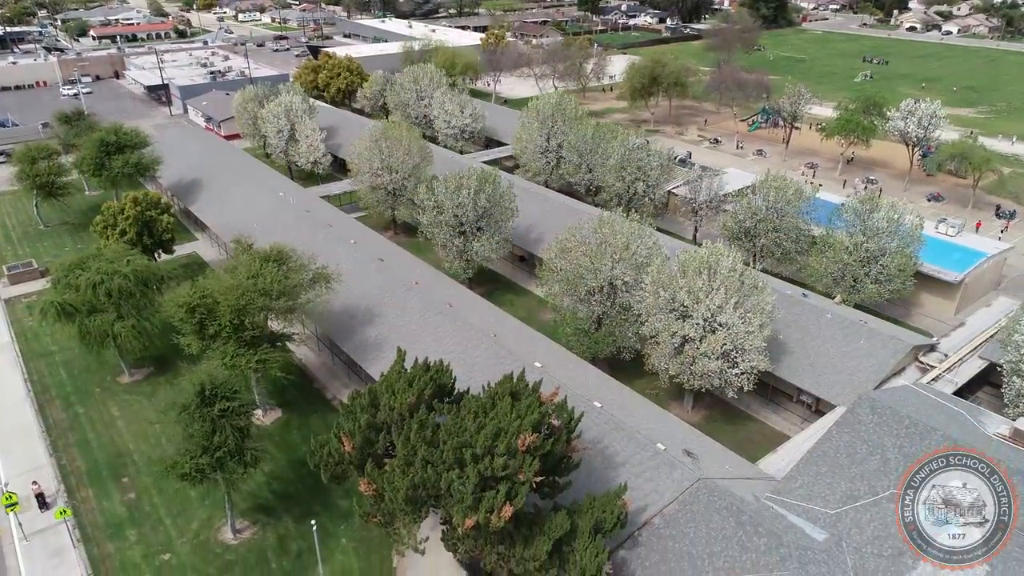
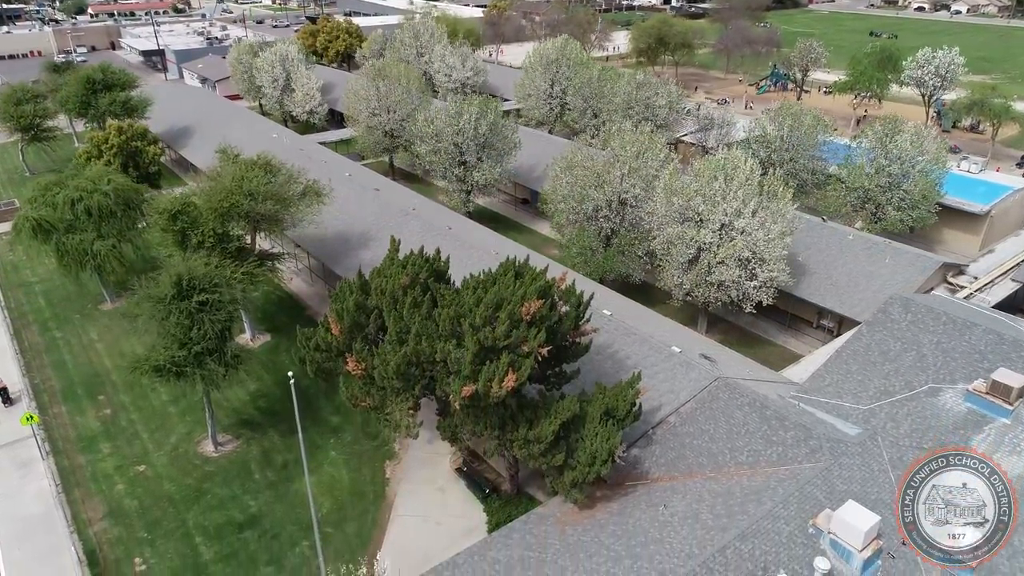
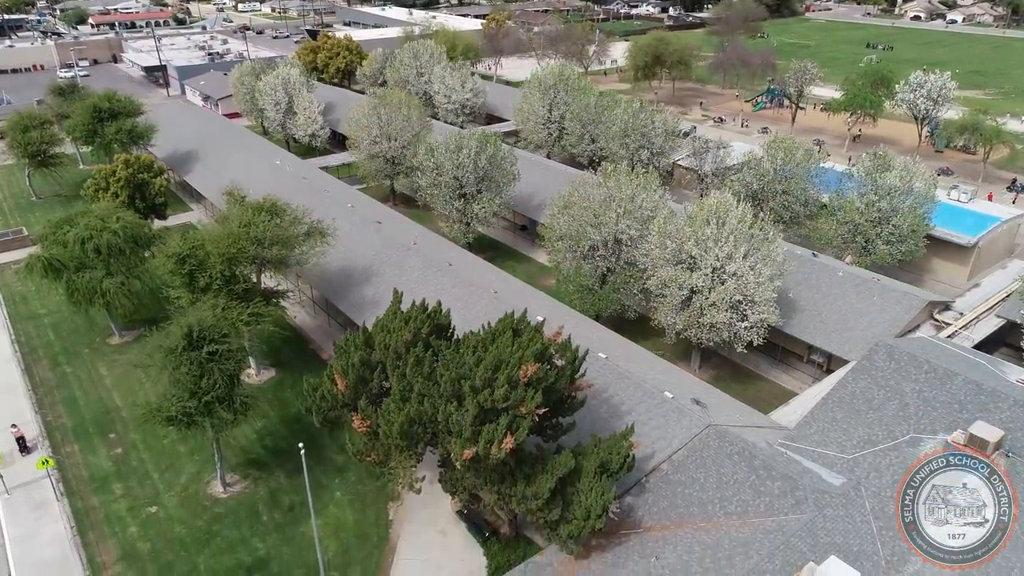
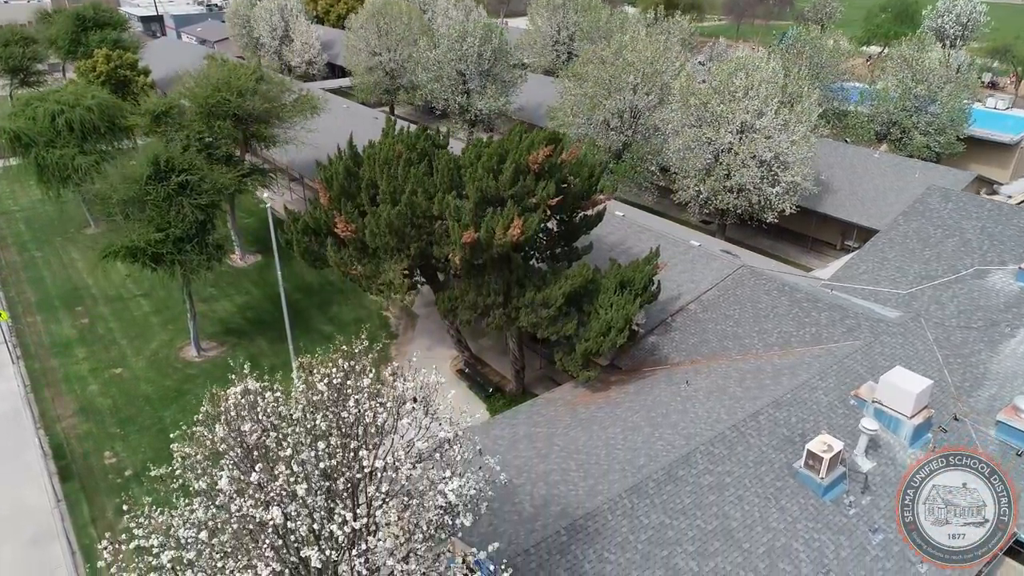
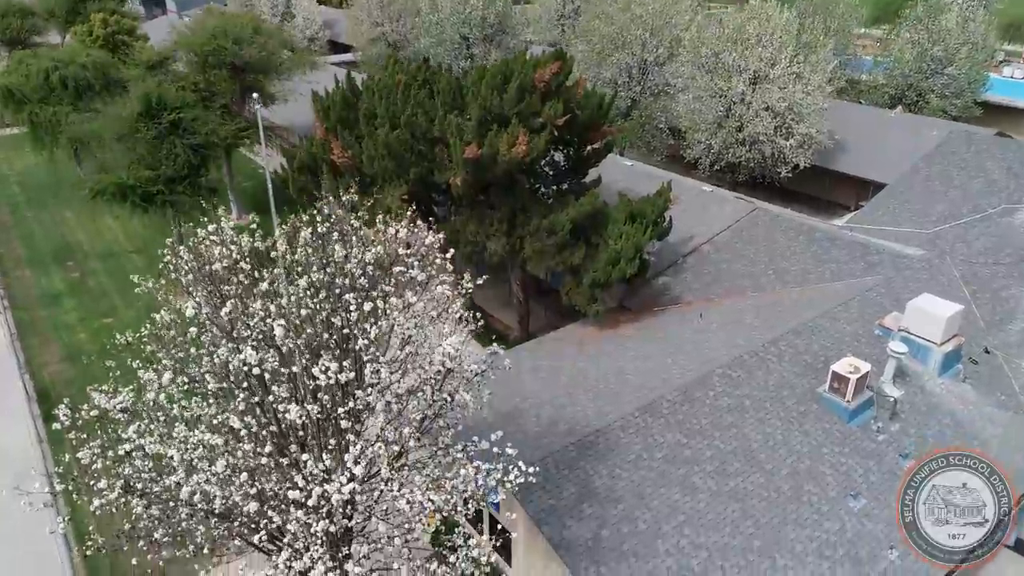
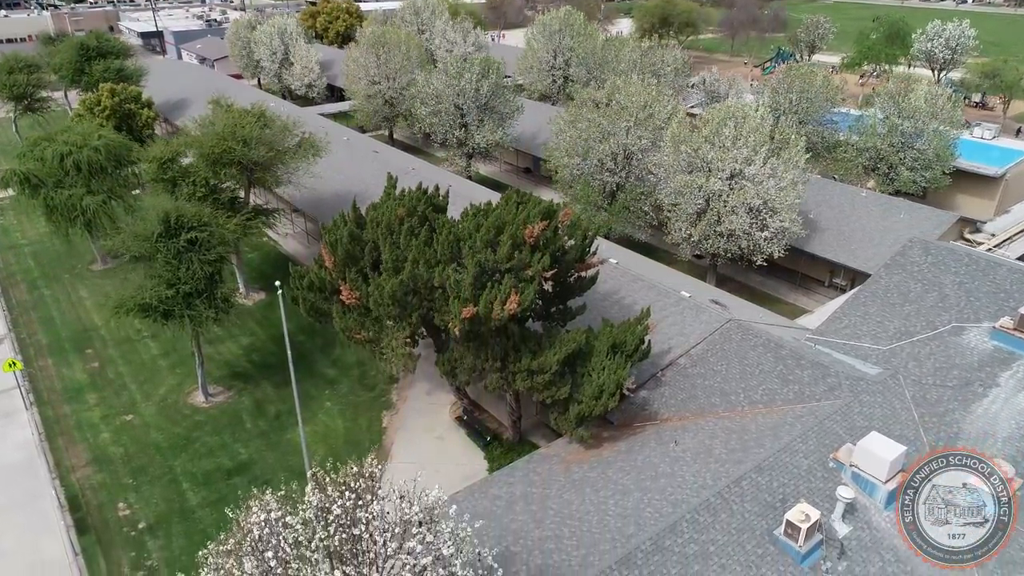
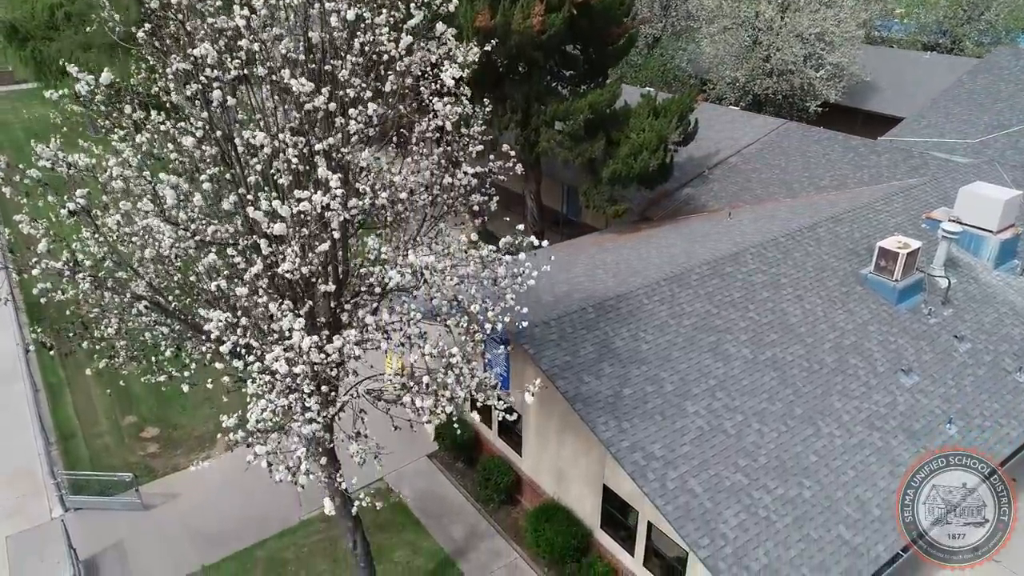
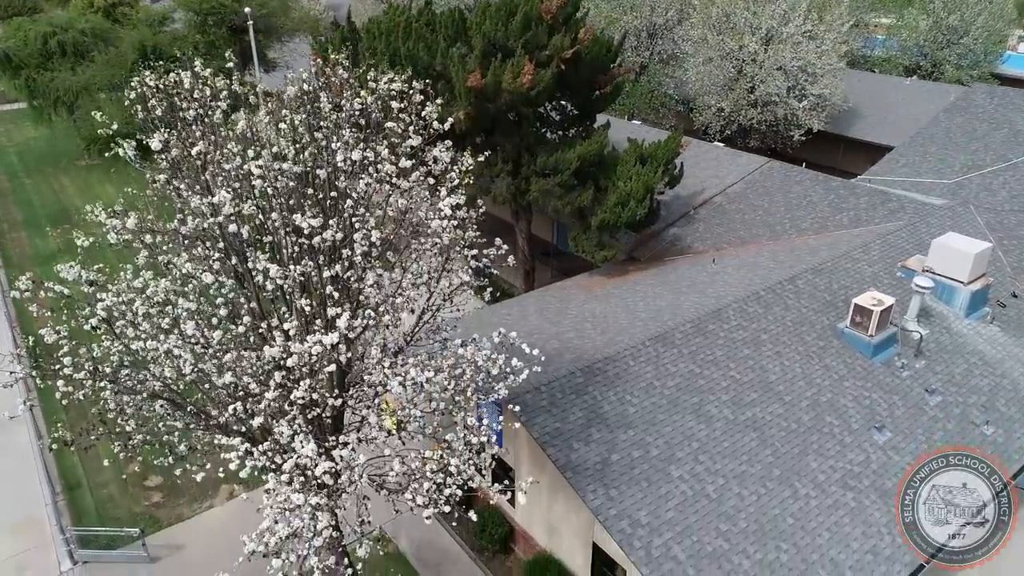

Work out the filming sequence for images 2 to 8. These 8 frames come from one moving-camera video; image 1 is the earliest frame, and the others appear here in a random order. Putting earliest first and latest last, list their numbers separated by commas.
3, 2, 6, 4, 5, 8, 7
